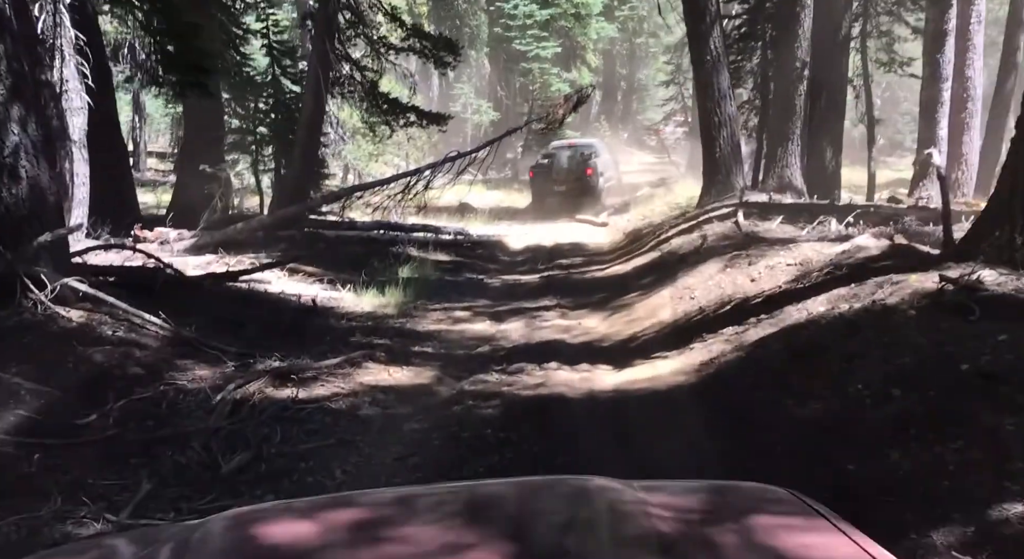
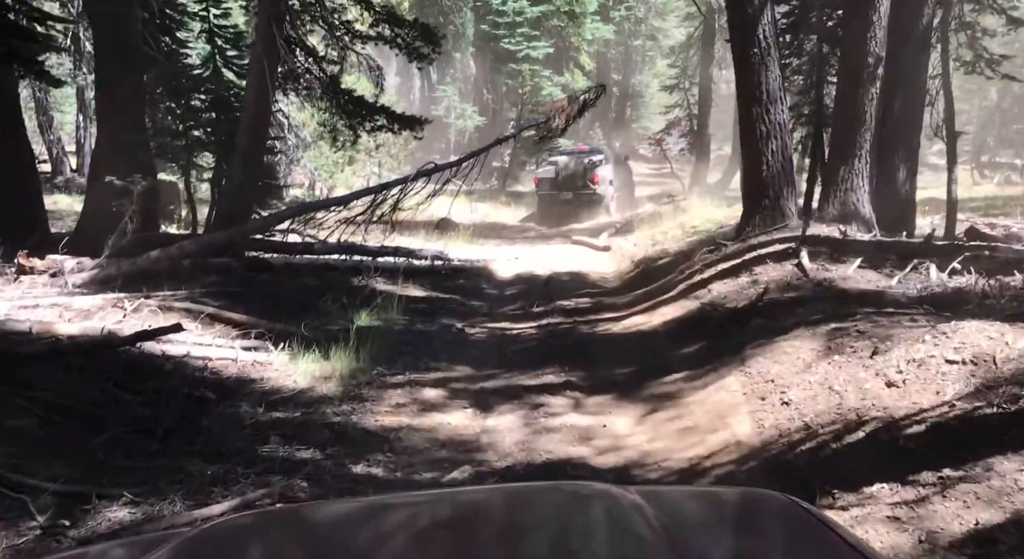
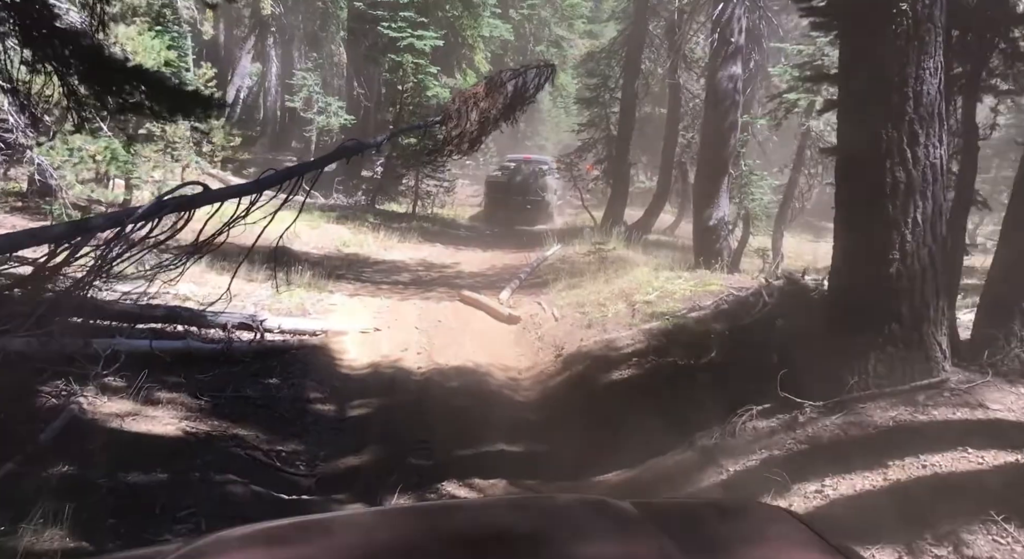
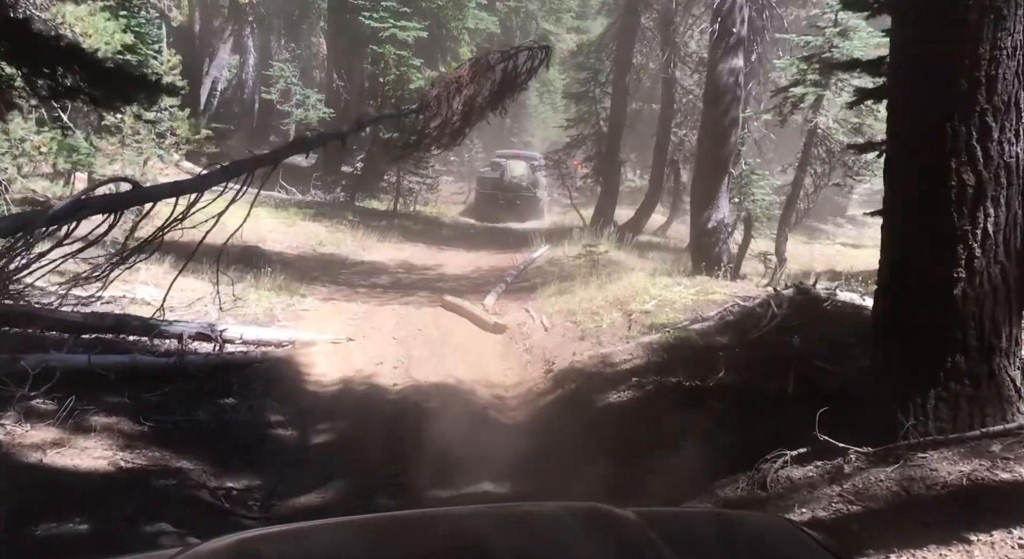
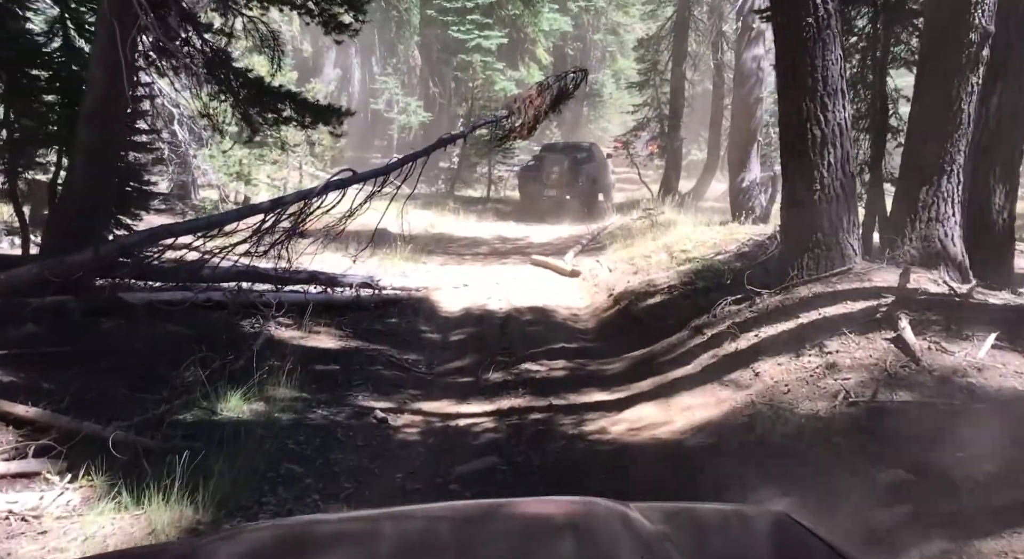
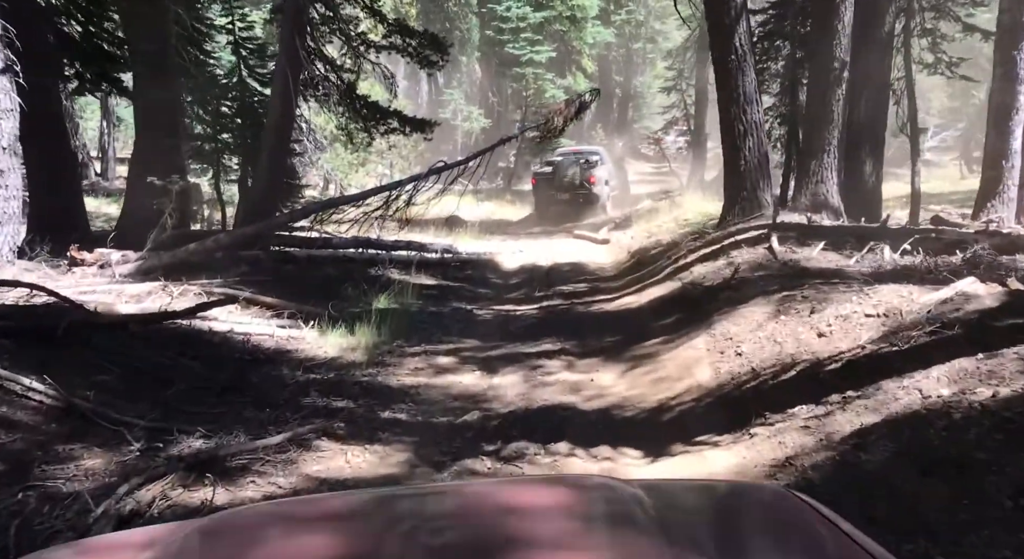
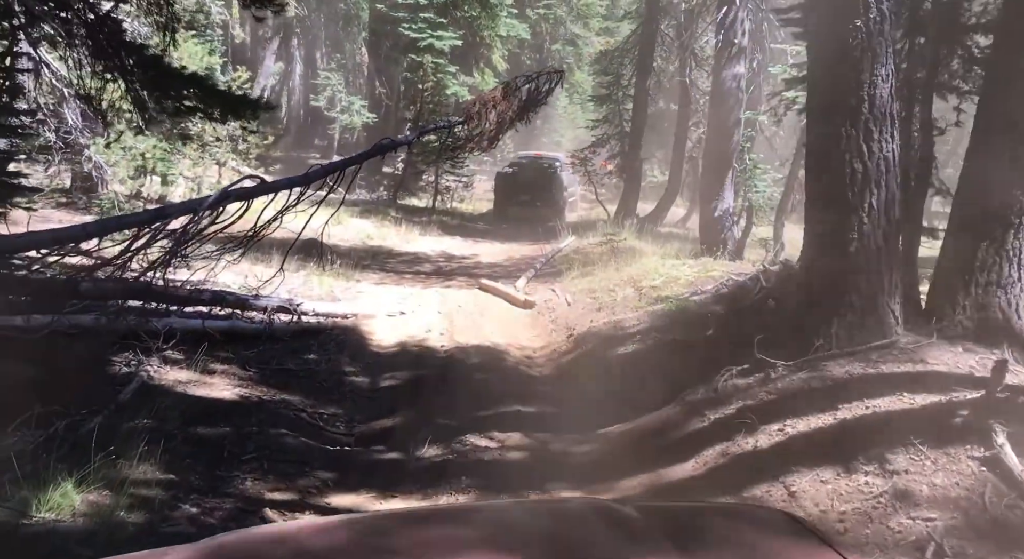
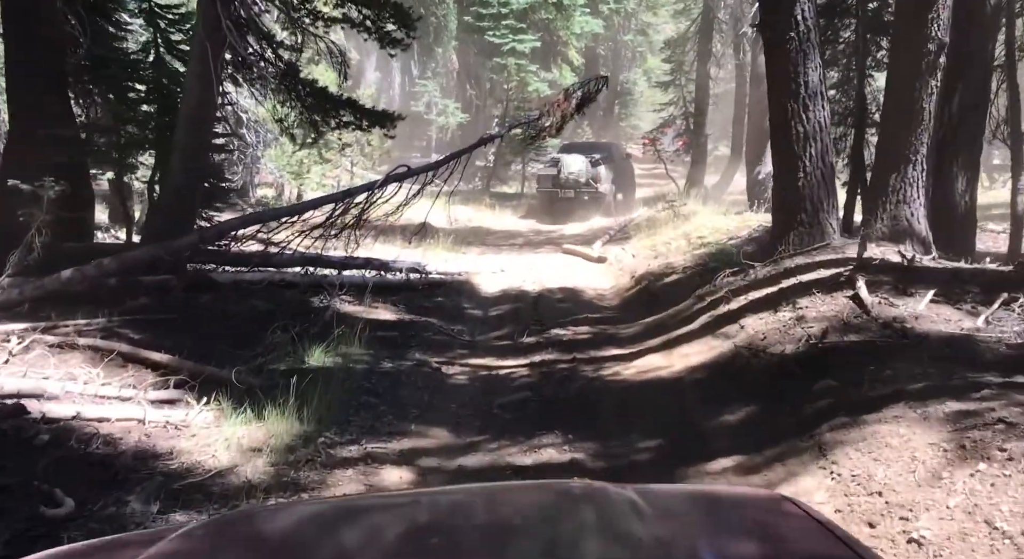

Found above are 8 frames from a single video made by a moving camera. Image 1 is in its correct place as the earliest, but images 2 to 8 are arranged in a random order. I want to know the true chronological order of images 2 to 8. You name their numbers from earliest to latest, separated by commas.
6, 2, 8, 5, 7, 3, 4
